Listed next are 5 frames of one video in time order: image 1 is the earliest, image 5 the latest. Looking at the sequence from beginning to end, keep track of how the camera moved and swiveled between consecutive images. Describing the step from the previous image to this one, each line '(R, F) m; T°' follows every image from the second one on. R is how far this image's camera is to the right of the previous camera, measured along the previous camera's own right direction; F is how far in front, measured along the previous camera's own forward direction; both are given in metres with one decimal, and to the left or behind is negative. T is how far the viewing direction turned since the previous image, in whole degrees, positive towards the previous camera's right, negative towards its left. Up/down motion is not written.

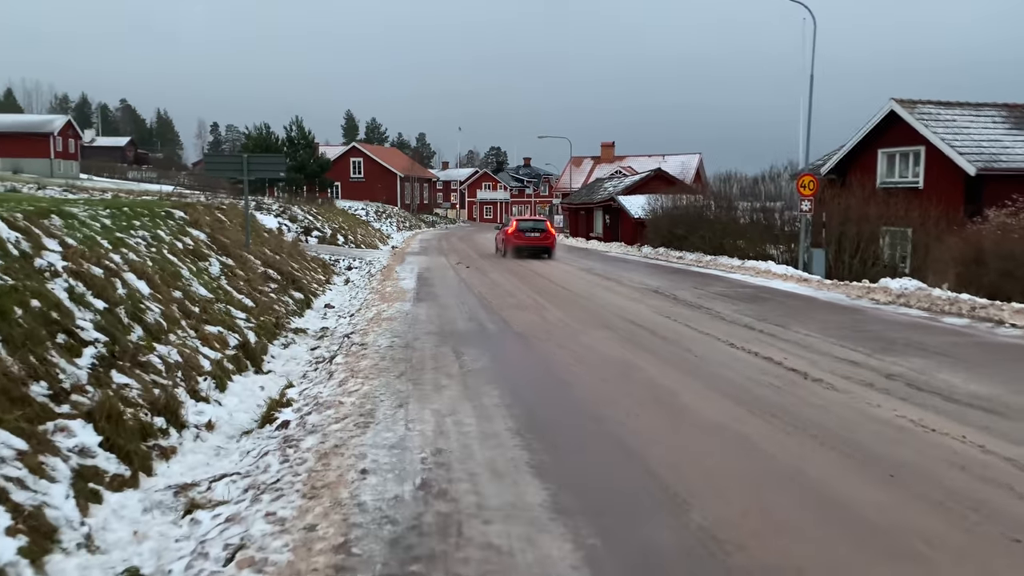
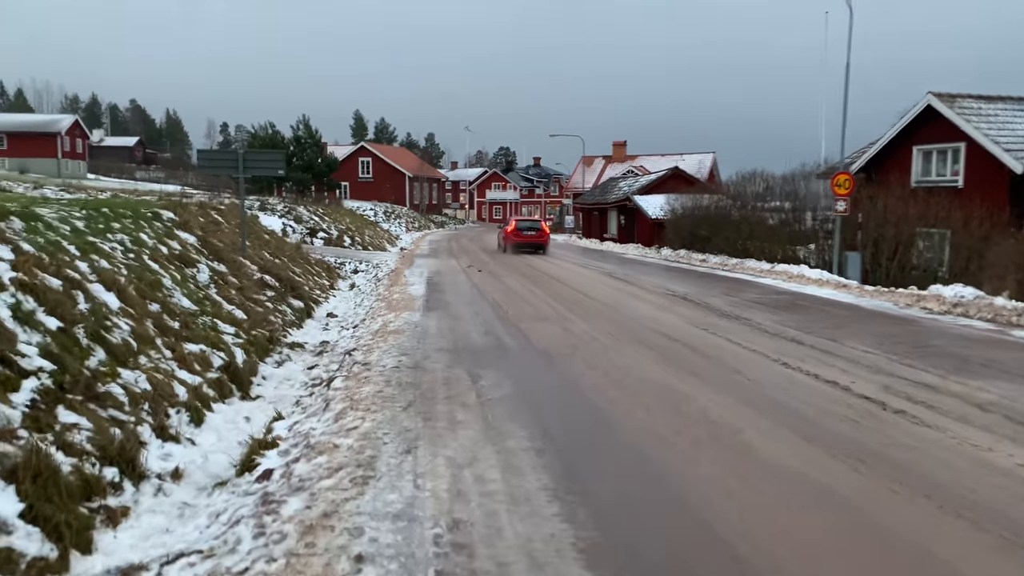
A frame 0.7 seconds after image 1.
(-0.2, +1.2) m; -1°
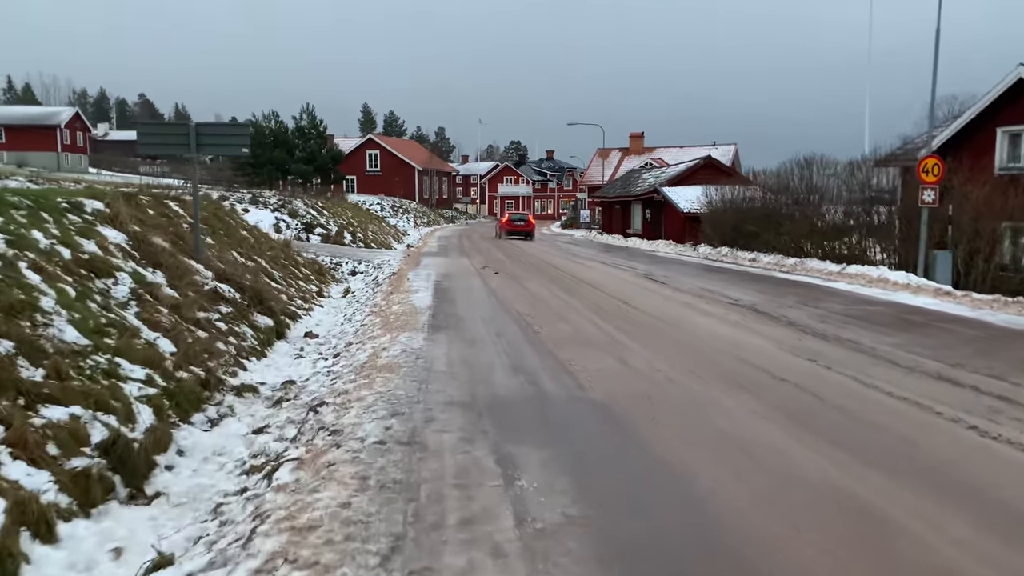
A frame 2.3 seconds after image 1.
(-0.3, +3.0) m; -1°
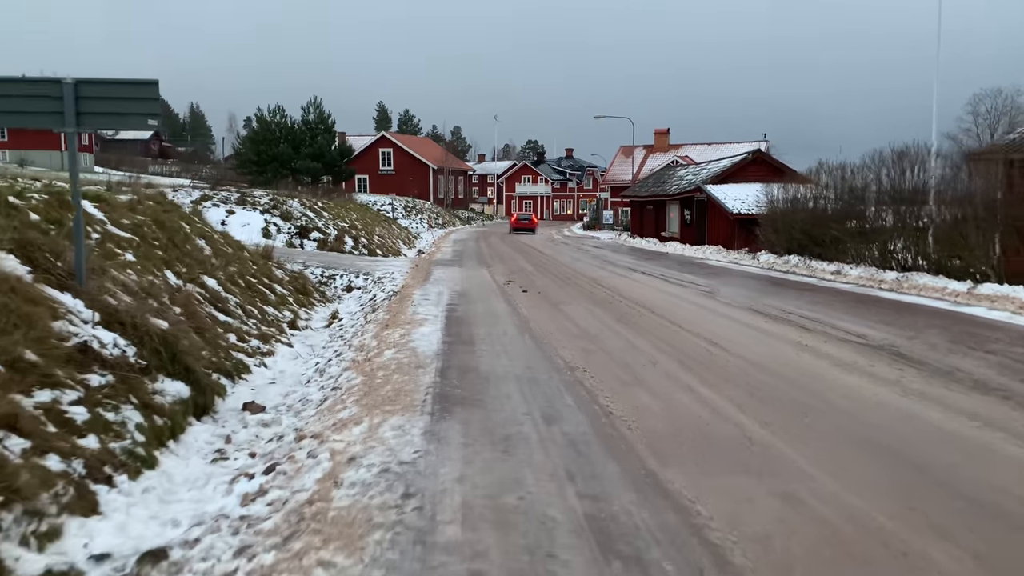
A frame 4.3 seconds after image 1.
(-0.3, +3.7) m; -1°
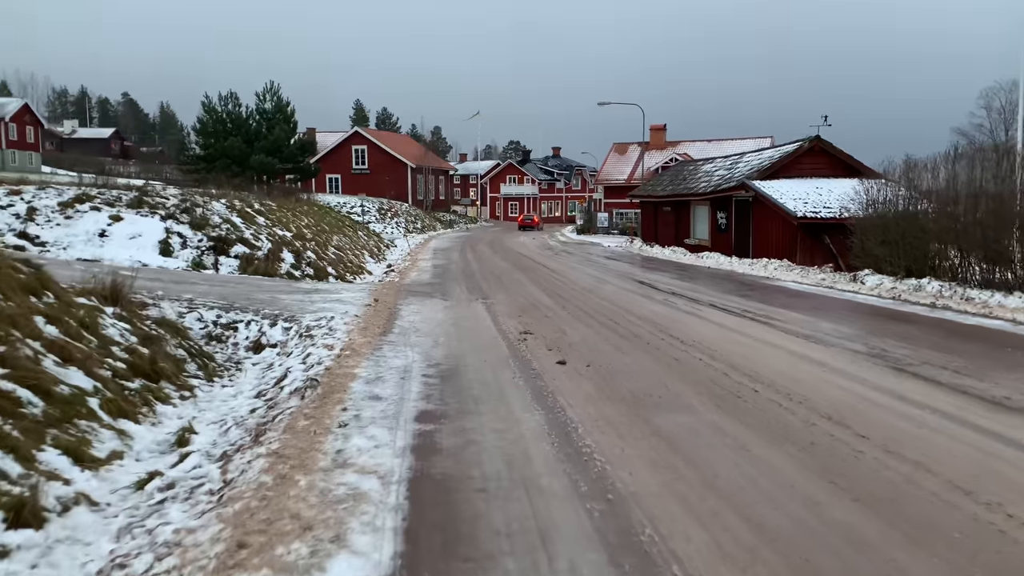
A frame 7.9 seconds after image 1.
(-0.5, +6.5) m; +1°
